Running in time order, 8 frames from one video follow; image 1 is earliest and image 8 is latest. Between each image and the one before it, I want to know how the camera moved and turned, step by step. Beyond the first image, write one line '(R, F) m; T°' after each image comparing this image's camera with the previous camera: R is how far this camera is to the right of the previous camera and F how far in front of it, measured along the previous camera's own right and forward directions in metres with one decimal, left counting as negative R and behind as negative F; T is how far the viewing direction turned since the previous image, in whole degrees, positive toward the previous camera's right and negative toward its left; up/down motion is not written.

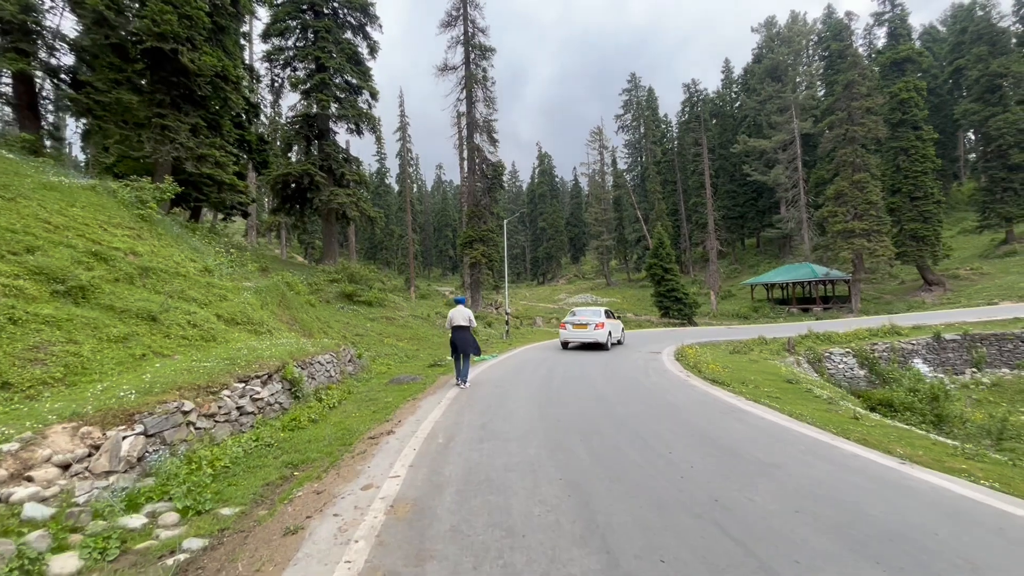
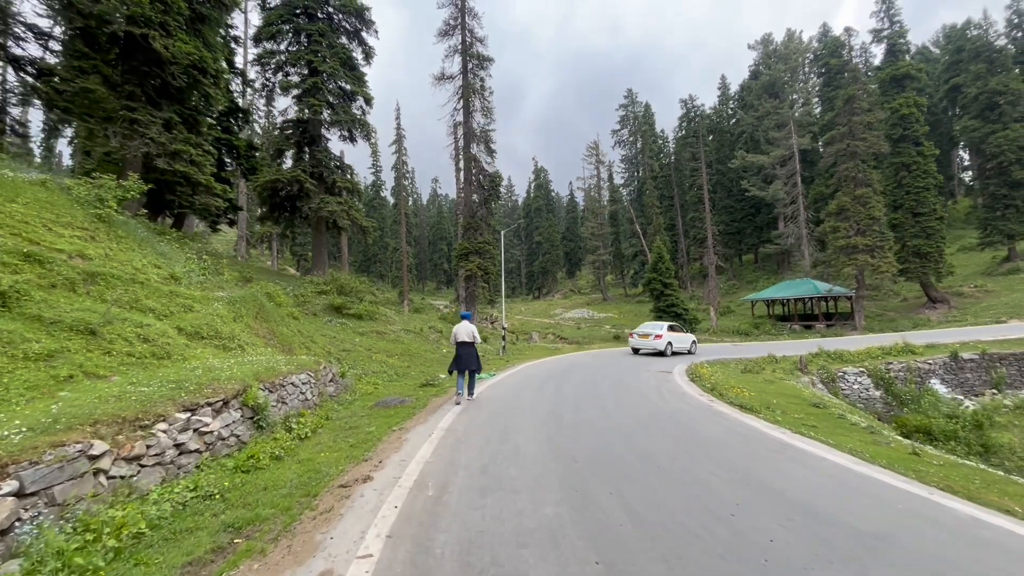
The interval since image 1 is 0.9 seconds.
(-0.1, +1.1) m; +1°
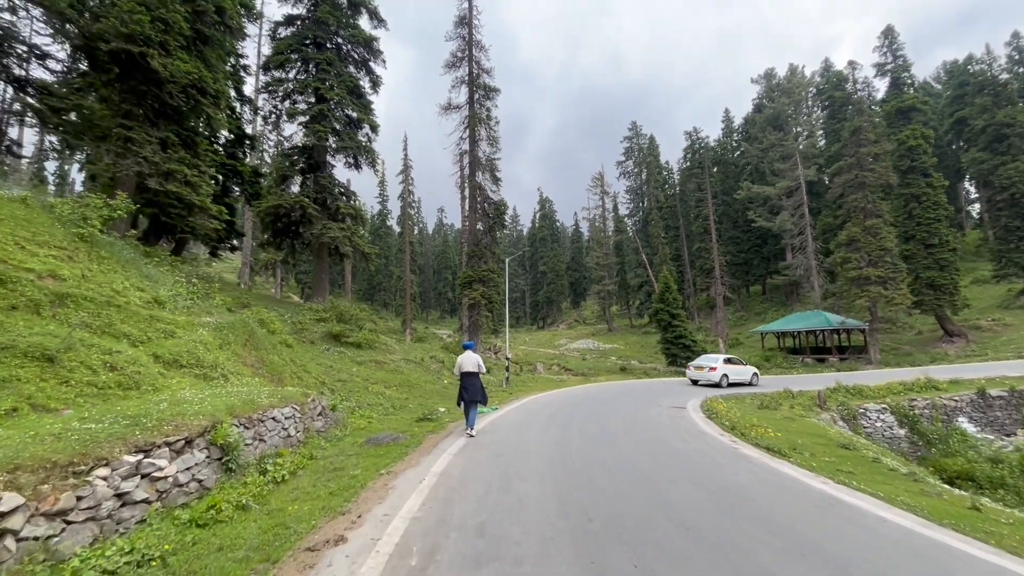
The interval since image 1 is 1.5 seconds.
(0.0, +0.6) m; -1°
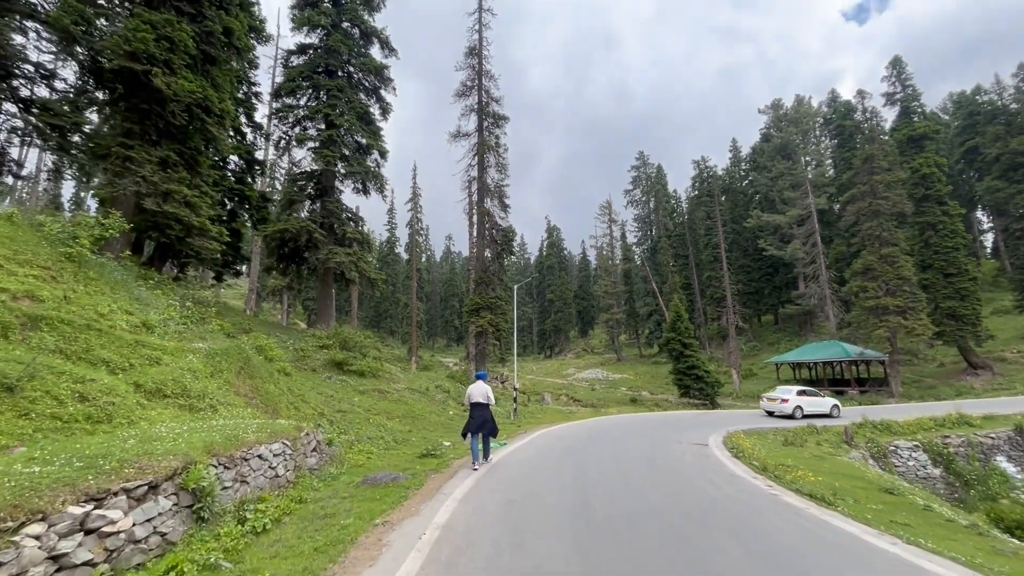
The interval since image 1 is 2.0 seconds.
(-0.1, +0.6) m; -1°
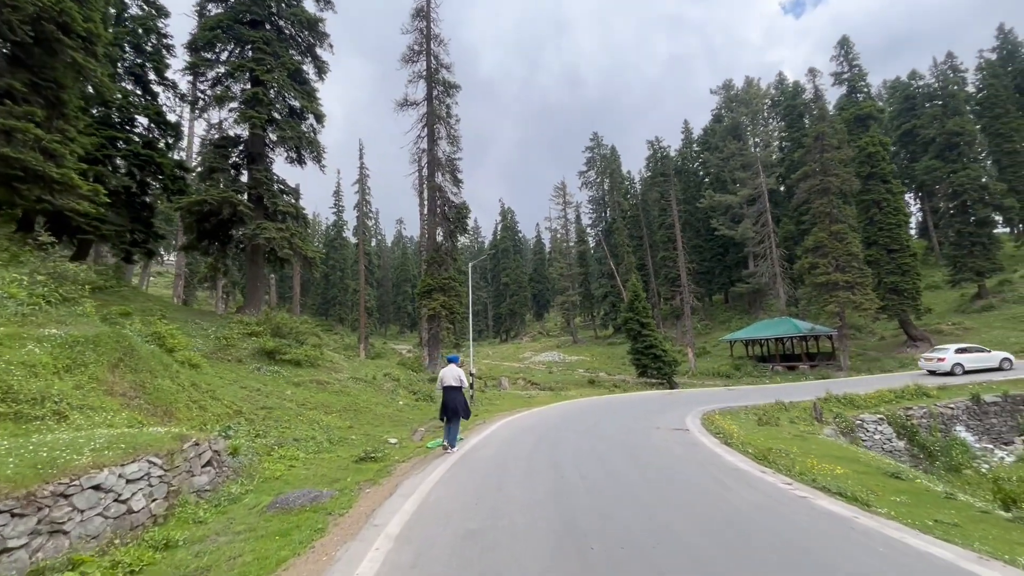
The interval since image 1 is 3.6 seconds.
(0.0, +1.7) m; +5°
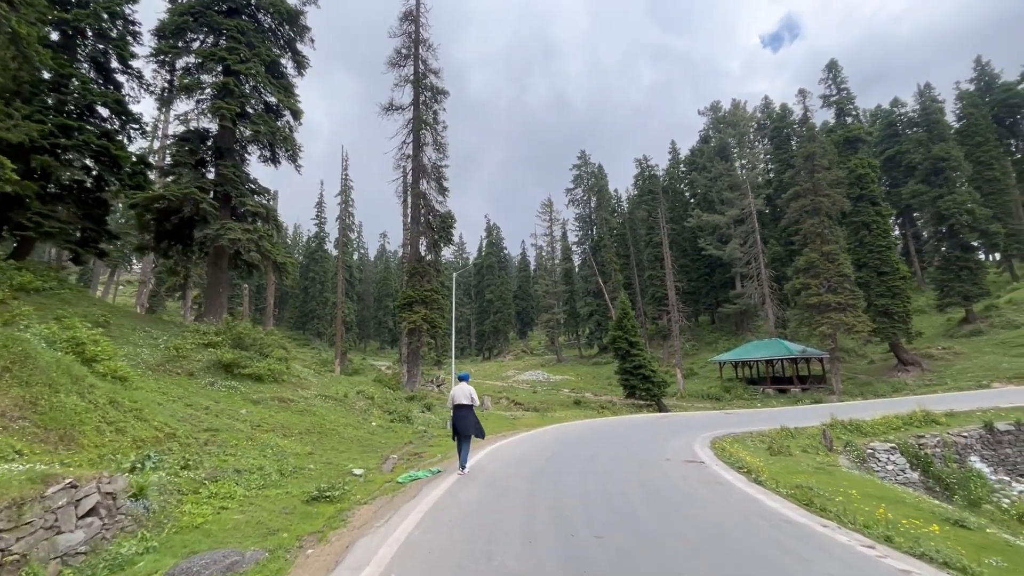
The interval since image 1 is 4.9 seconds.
(-0.1, +1.4) m; +2°
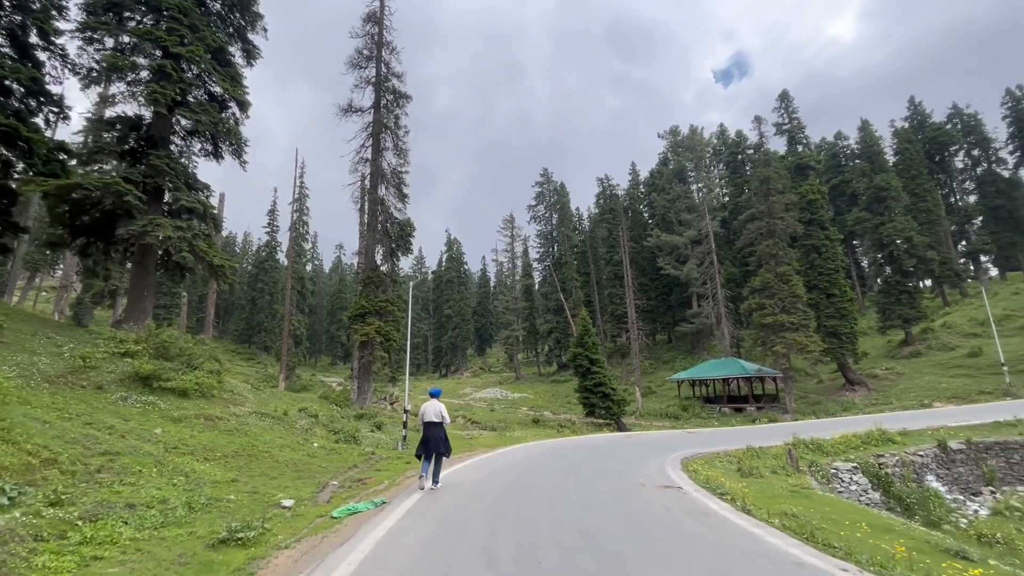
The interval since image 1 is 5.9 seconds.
(-0.1, +1.0) m; +5°
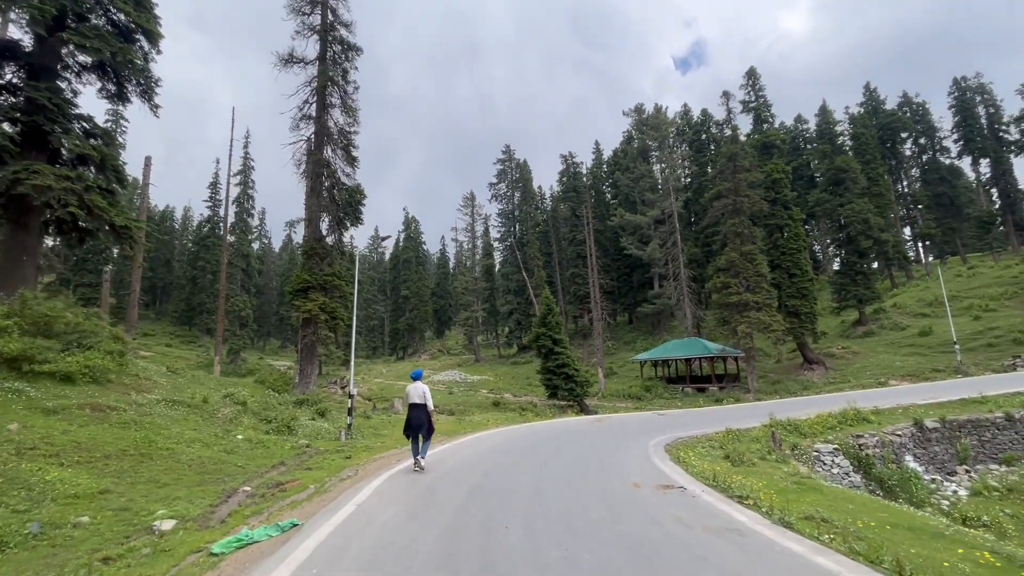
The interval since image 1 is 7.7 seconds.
(-0.1, +1.9) m; +5°
